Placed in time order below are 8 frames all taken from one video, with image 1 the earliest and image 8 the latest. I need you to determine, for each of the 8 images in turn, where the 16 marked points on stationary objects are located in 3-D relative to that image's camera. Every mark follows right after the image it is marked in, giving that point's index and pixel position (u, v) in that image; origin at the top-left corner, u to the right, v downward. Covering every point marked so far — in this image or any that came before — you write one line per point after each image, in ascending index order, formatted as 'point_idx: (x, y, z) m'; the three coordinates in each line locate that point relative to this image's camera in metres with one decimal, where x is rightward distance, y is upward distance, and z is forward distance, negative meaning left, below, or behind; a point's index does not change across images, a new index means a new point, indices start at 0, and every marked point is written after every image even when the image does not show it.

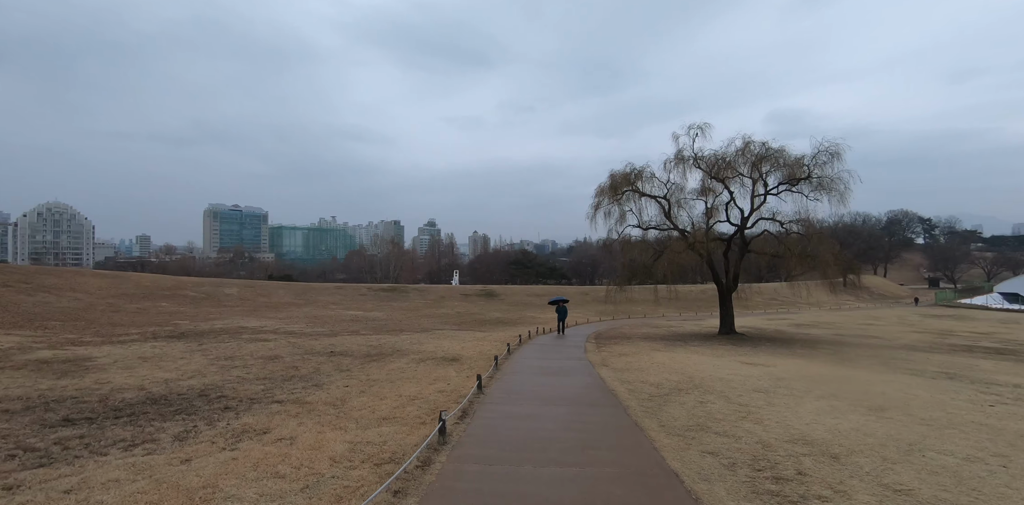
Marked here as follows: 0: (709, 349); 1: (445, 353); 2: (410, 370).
0: (+7.5, -3.7, +19.1) m
1: (-2.2, -3.1, +15.5) m
2: (-2.5, -2.9, +12.2) m
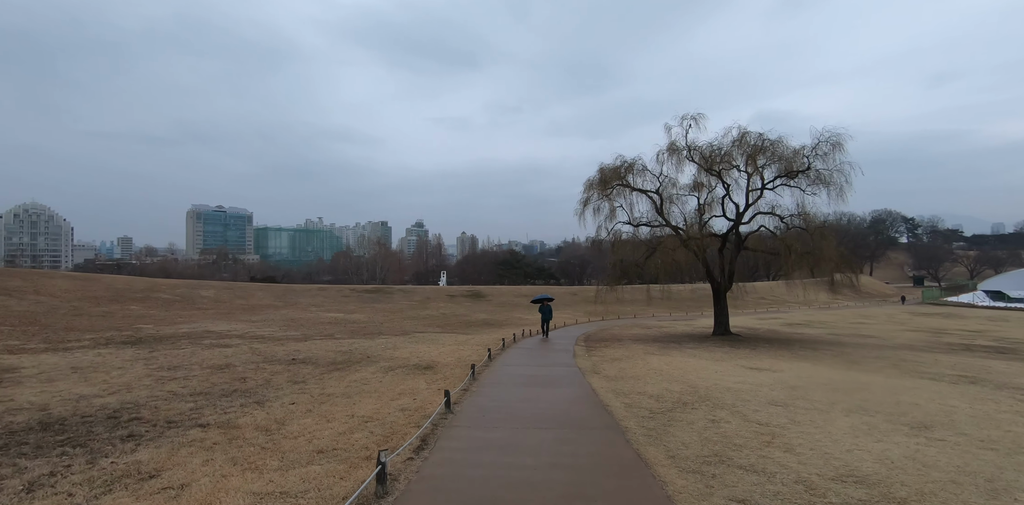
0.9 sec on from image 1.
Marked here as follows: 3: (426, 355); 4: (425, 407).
0: (+6.9, -3.5, +17.8) m
1: (-2.7, -3.0, +14.0) m
2: (-3.0, -2.7, +10.7) m
3: (-2.6, -3.1, +15.2) m
4: (-1.4, -2.4, +7.8) m
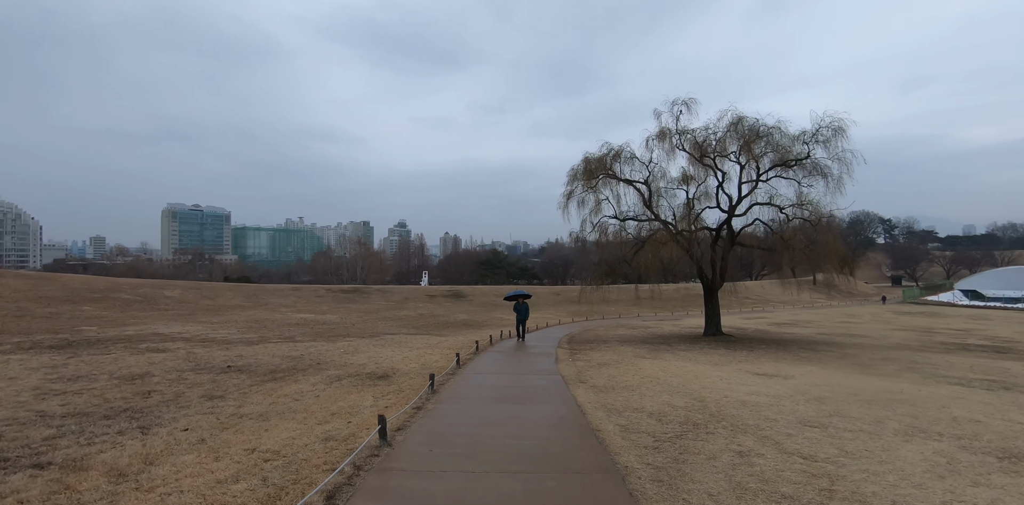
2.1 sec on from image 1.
0: (+6.1, -3.3, +16.2) m
1: (-3.3, -2.8, +12.1) m
2: (-3.5, -2.5, +8.7) m
3: (-3.3, -2.9, +13.2) m
4: (-1.8, -2.1, +5.8) m
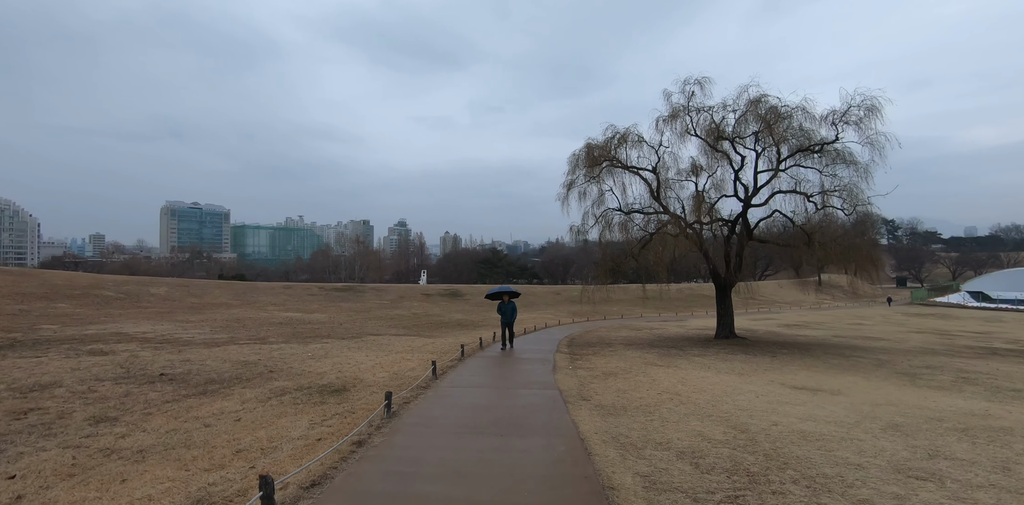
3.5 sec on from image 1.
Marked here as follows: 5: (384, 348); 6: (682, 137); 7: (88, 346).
0: (+5.8, -3.1, +14.2) m
1: (-3.6, -2.5, +10.1) m
2: (-3.8, -2.2, +6.7) m
3: (-3.6, -2.6, +11.2) m
4: (-2.1, -1.9, +3.8) m
5: (-4.2, -3.1, +16.4) m
6: (+6.7, +4.5, +19.7) m
7: (-14.0, -3.1, +16.6) m
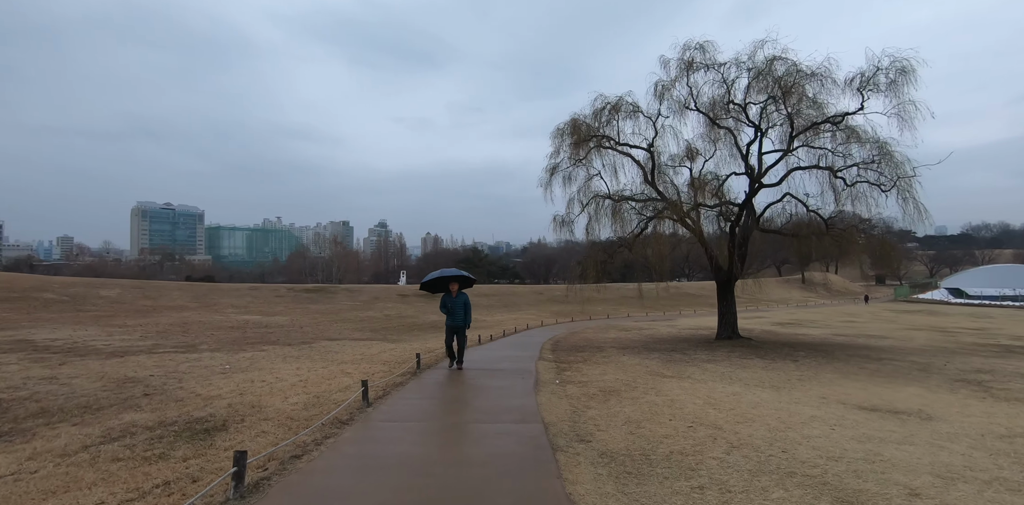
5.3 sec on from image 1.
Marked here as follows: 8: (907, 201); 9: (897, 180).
0: (+5.2, -2.7, +11.6) m
1: (-4.1, -2.1, +7.2) m
2: (-4.1, -1.8, +3.8) m
3: (-4.1, -2.2, +8.3) m
4: (-2.3, -1.5, +1.0) m
5: (-4.9, -2.8, +13.5) m
6: (+5.8, +4.9, +17.1) m
7: (-14.7, -2.8, +13.3) m
8: (+9.7, +1.3, +12.2) m
9: (+9.4, +1.8, +12.2) m
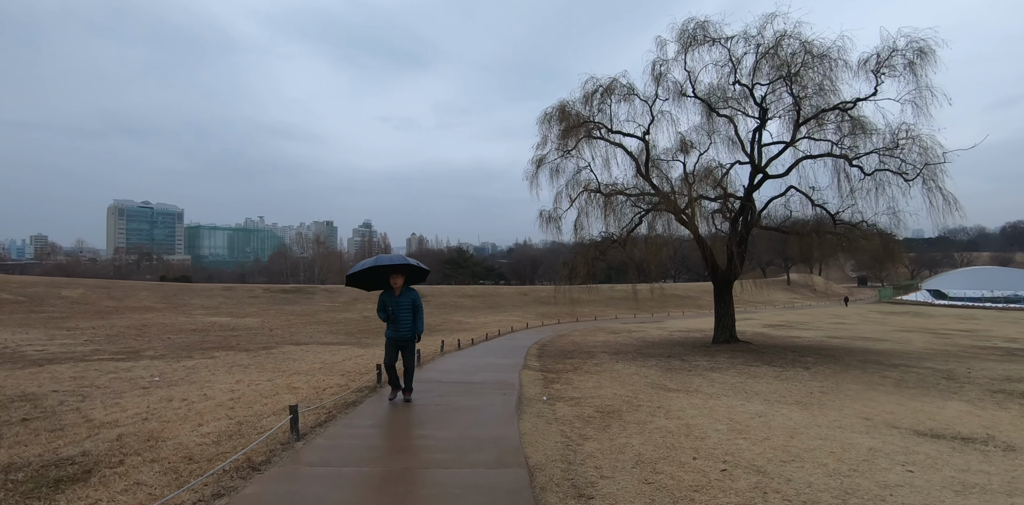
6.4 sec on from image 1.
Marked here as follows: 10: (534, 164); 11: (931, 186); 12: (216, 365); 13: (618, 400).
0: (+4.8, -2.6, +10.2) m
1: (-4.4, -2.0, +5.6) m
2: (-4.3, -1.7, +2.2) m
3: (-4.4, -2.1, +6.7) m
4: (-2.4, -1.3, -0.5) m
5: (-5.4, -2.7, +11.9) m
6: (+5.3, +5.0, +15.8) m
7: (-15.2, -2.6, +11.4) m
8: (+9.3, +1.4, +11.0) m
9: (+9.0, +1.9, +11.0) m
10: (+0.9, +3.5, +19.5) m
11: (+9.2, +1.4, +11.0) m
12: (-6.8, -2.6, +11.7) m
13: (+1.6, -2.2, +7.4) m
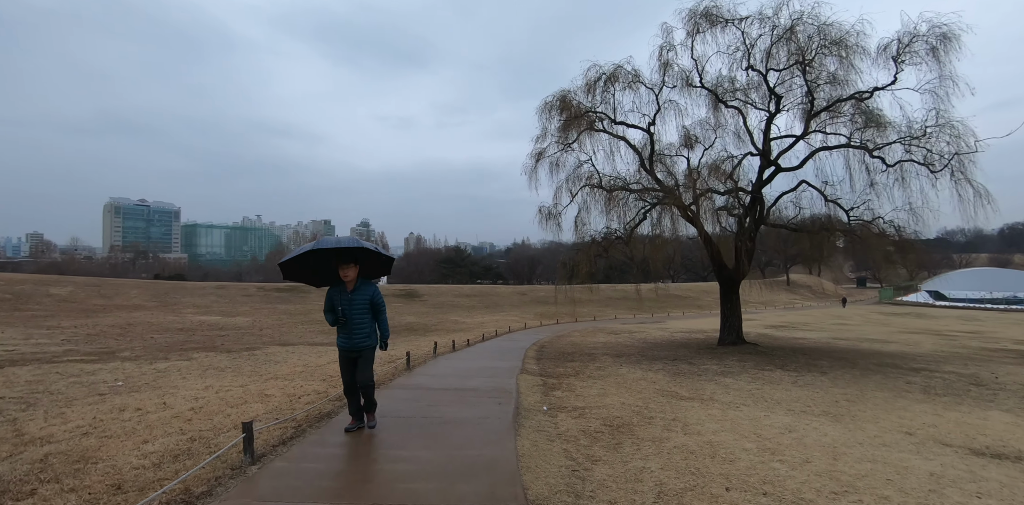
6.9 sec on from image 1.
0: (+4.7, -2.5, +9.5) m
1: (-4.4, -1.9, +4.7) m
2: (-4.3, -1.6, +1.4) m
3: (-4.5, -2.0, +5.9) m
4: (-2.4, -1.2, -1.4) m
5: (-5.4, -2.5, +11.1) m
6: (+5.2, +5.1, +15.0) m
7: (-15.2, -2.5, +10.6) m
8: (+9.2, +1.4, +10.2) m
9: (+8.9, +1.9, +10.2) m
10: (+0.8, +3.6, +18.7) m
11: (+9.1, +1.5, +10.2) m
12: (-6.9, -2.5, +10.9) m
13: (+1.5, -2.1, +6.6) m
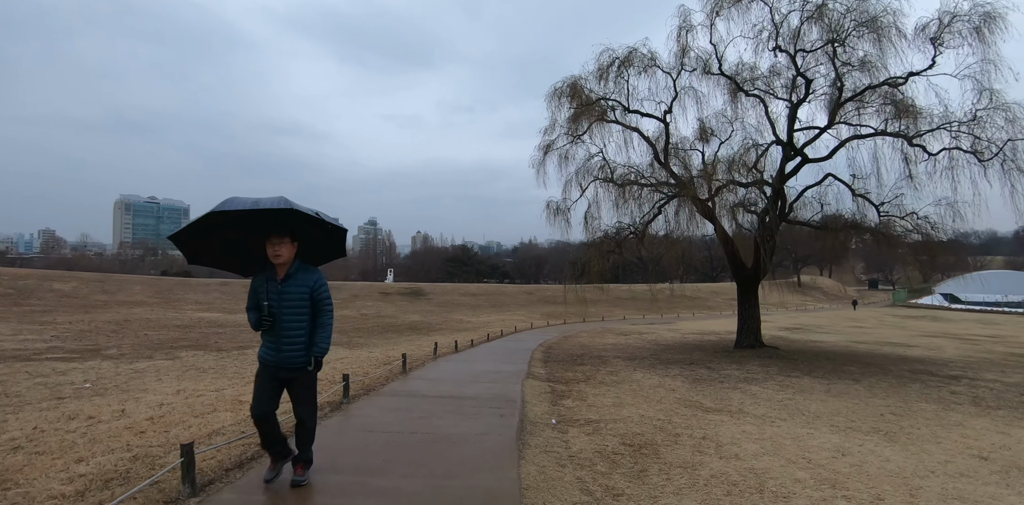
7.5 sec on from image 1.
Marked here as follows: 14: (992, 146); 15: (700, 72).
0: (+4.8, -2.4, +8.6) m
1: (-4.4, -1.7, +4.0) m
2: (-4.4, -1.4, +0.6) m
3: (-4.4, -1.8, +5.1) m
4: (-2.5, -1.1, -2.2) m
5: (-5.3, -2.4, +10.3) m
6: (+5.4, +5.2, +14.1) m
7: (-15.2, -2.2, +9.9) m
8: (+9.3, +1.5, +9.3) m
9: (+9.1, +2.0, +9.3) m
10: (+1.0, +3.7, +17.8) m
11: (+9.3, +1.6, +9.2) m
12: (-6.8, -2.3, +10.1) m
13: (+1.6, -2.0, +5.7) m
14: (+9.0, +2.0, +9.4) m
15: (+5.3, +5.1, +14.2) m
